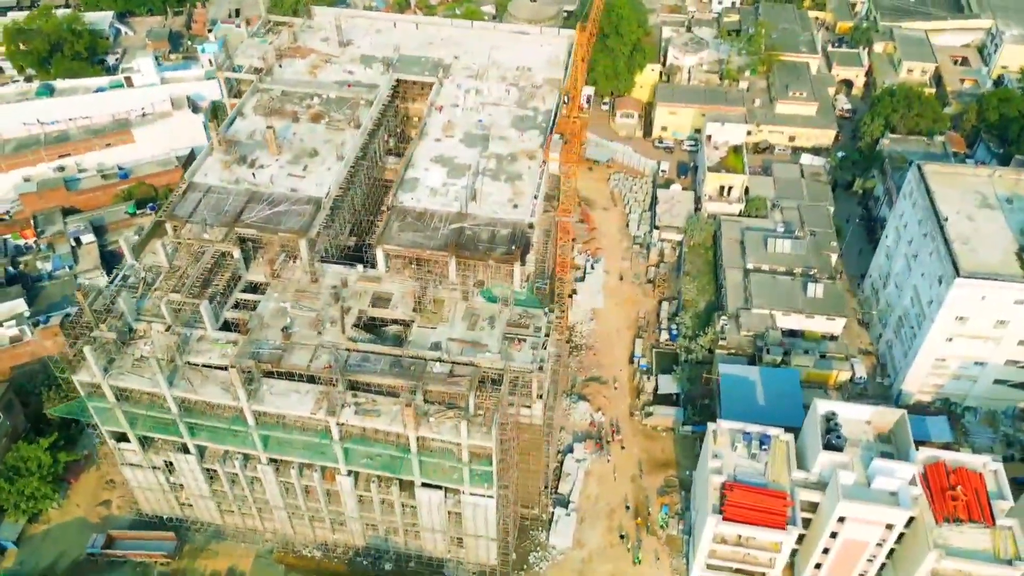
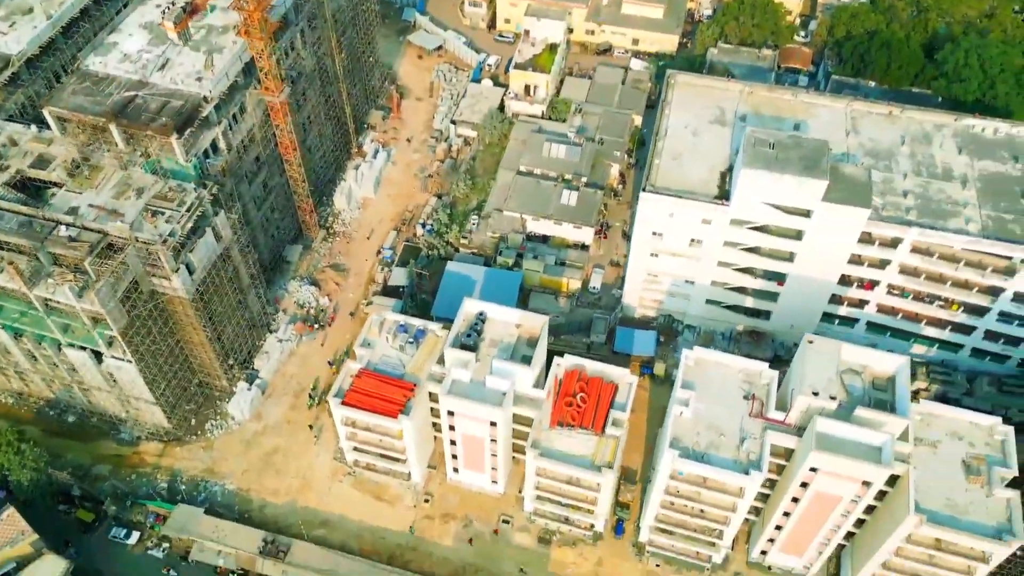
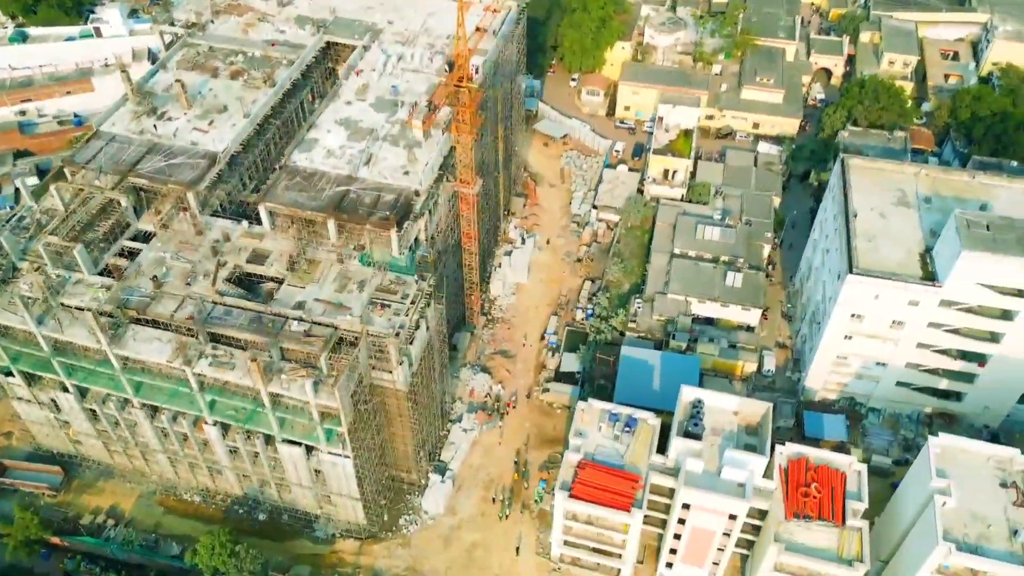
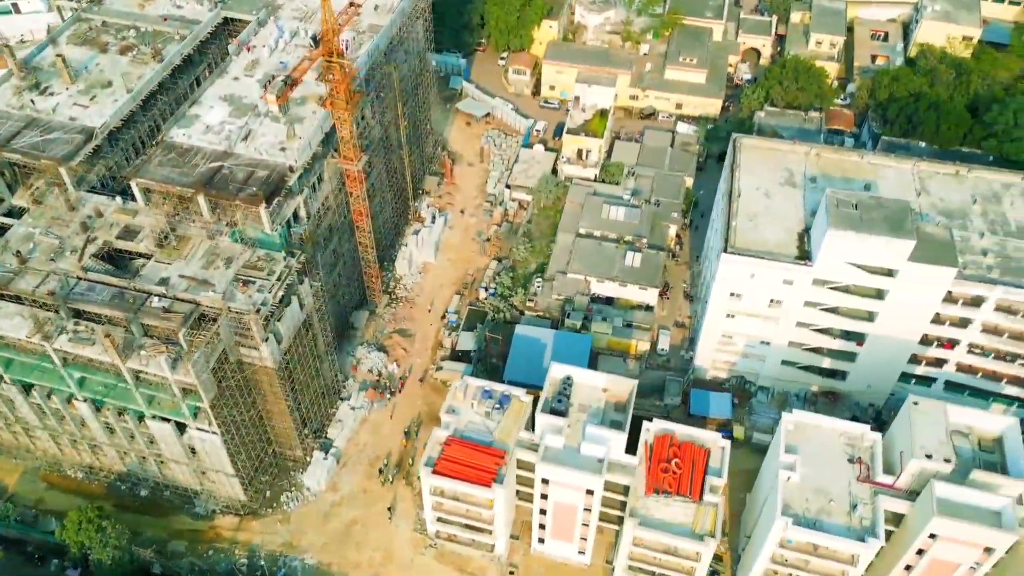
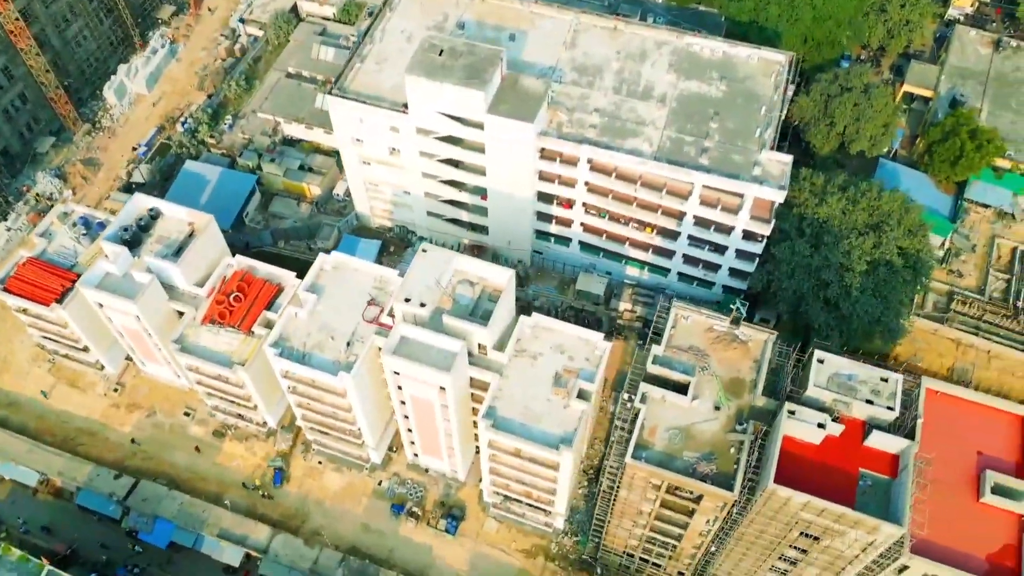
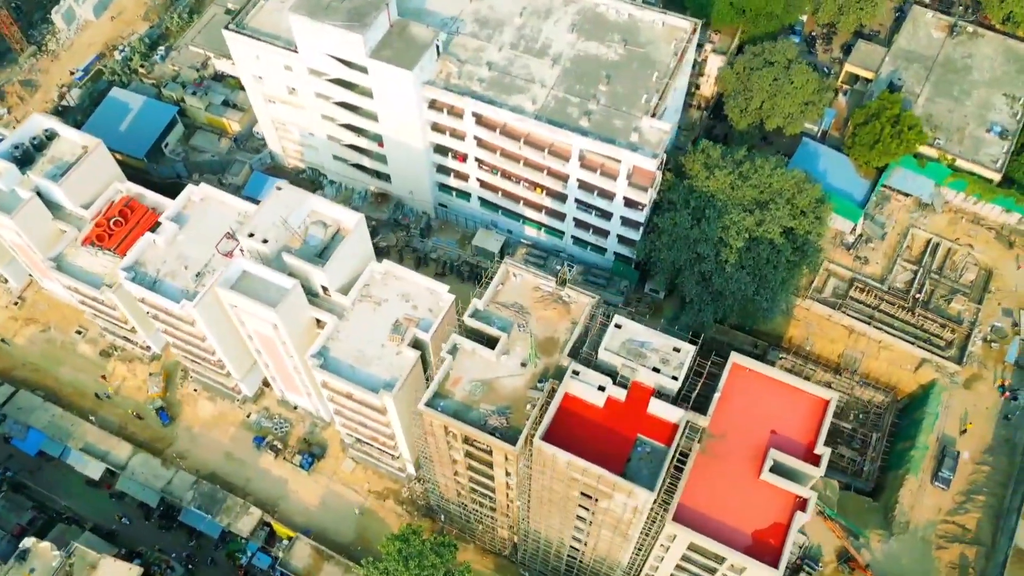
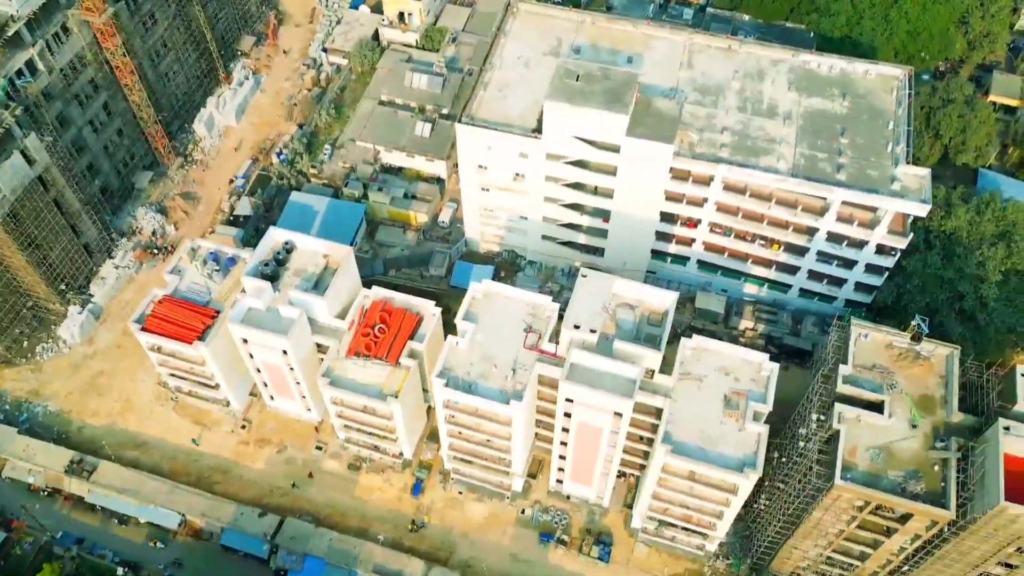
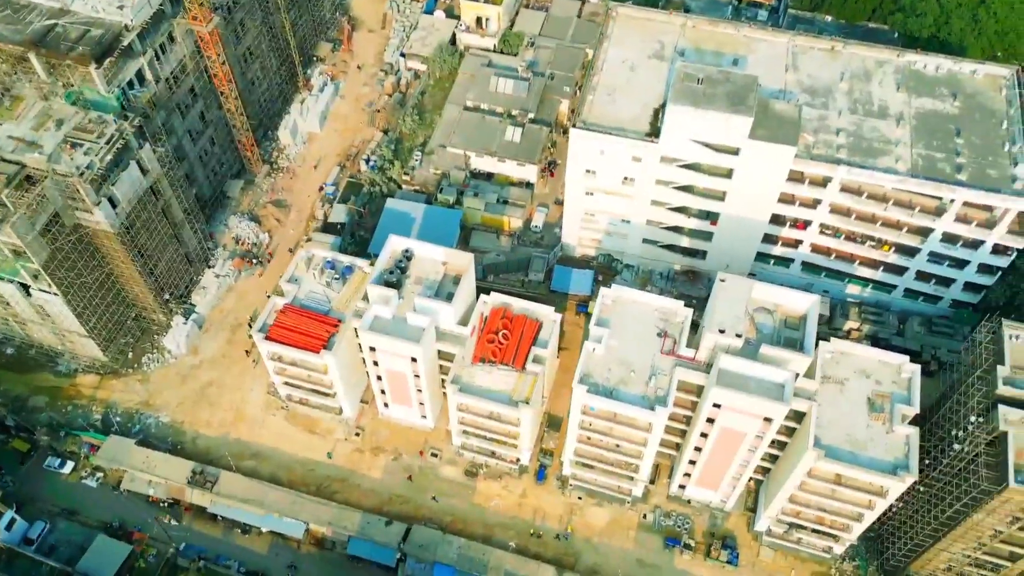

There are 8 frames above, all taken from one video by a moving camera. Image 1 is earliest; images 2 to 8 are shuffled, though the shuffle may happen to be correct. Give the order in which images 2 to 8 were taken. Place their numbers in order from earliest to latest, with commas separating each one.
3, 4, 2, 8, 7, 5, 6
